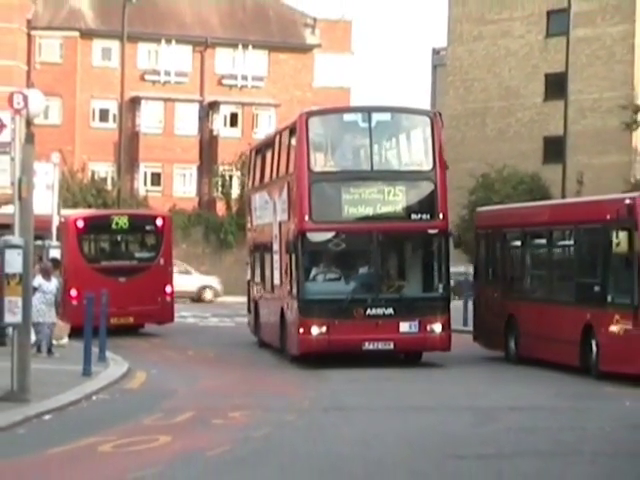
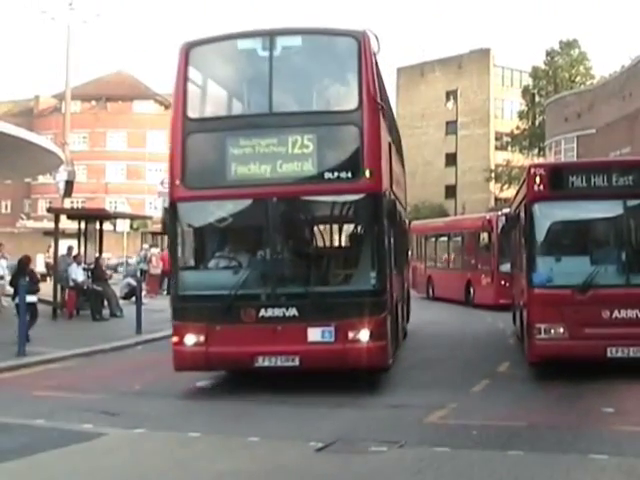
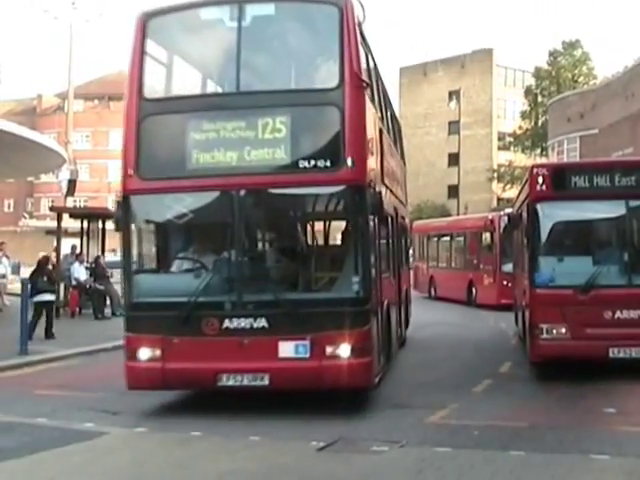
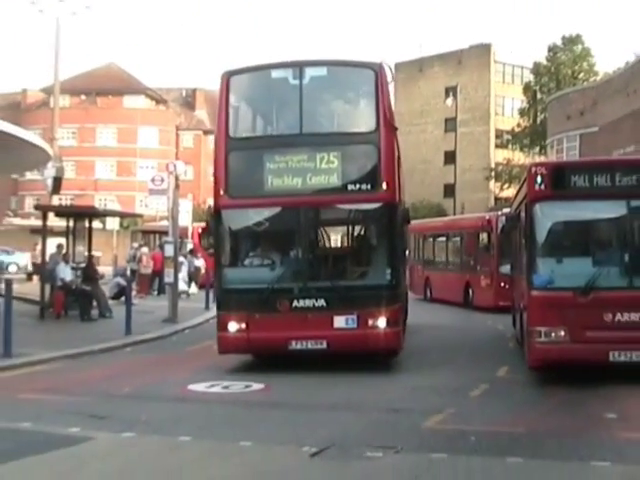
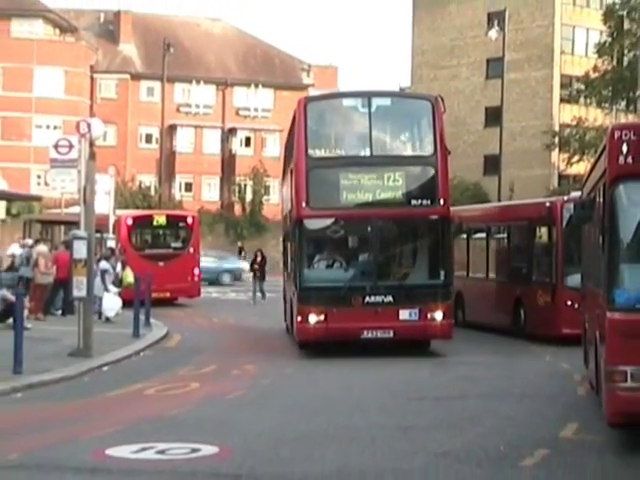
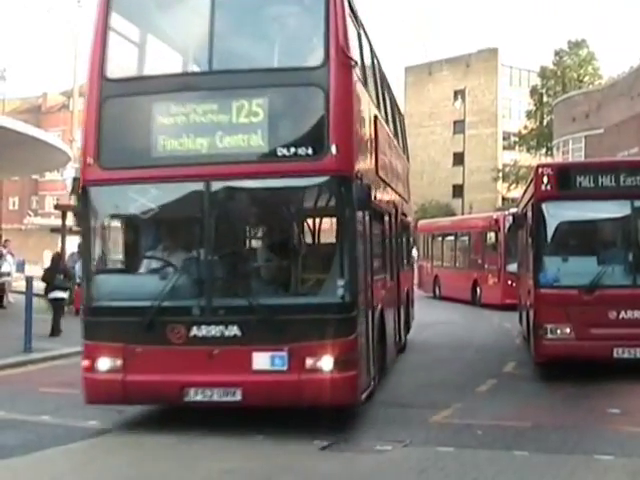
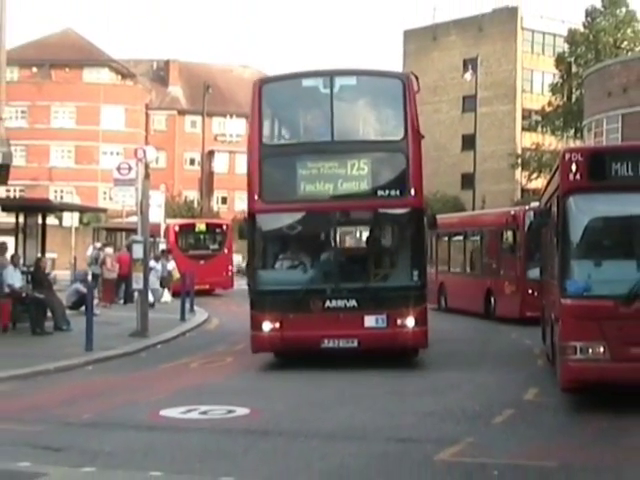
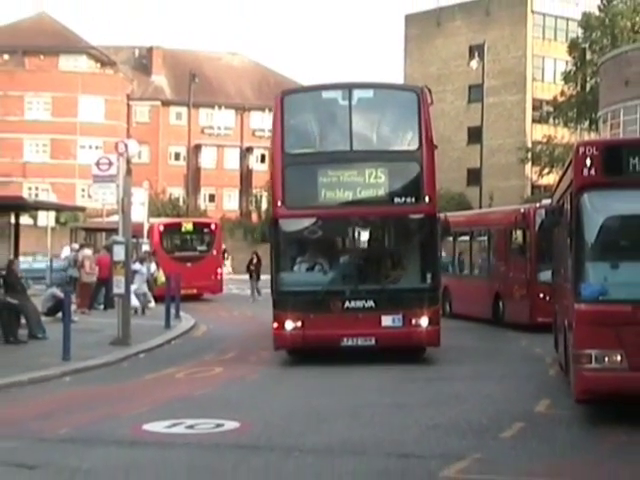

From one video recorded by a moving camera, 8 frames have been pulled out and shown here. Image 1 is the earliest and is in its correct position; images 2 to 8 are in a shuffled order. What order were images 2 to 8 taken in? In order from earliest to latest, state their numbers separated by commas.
5, 8, 7, 4, 2, 3, 6
